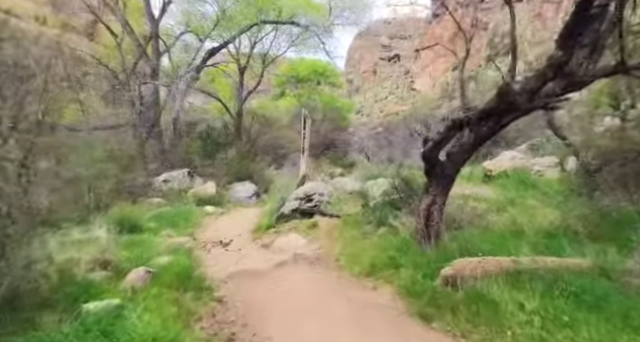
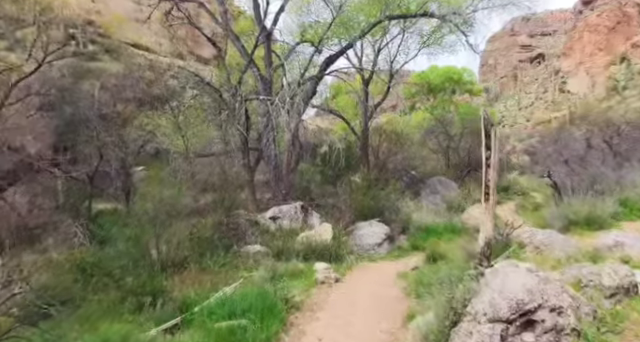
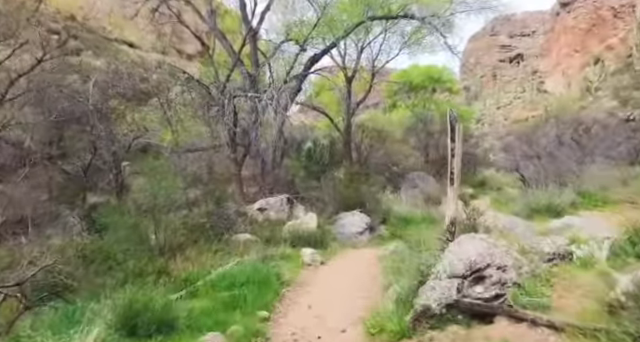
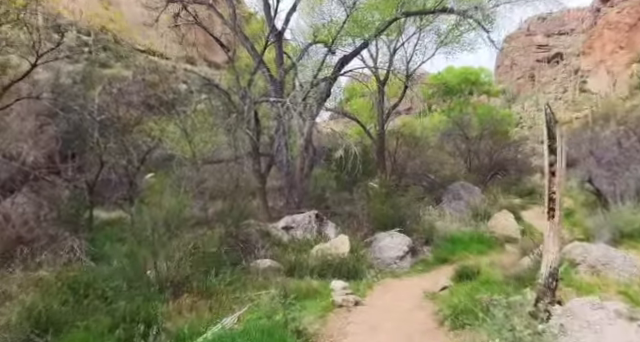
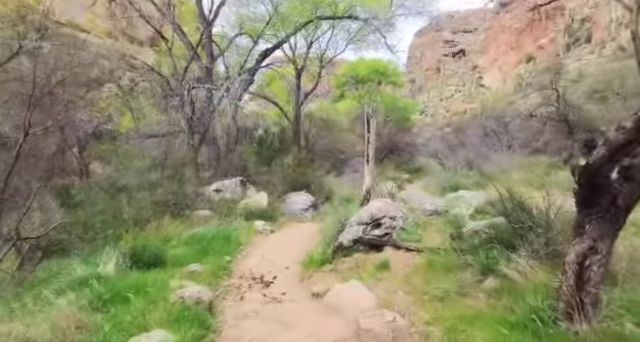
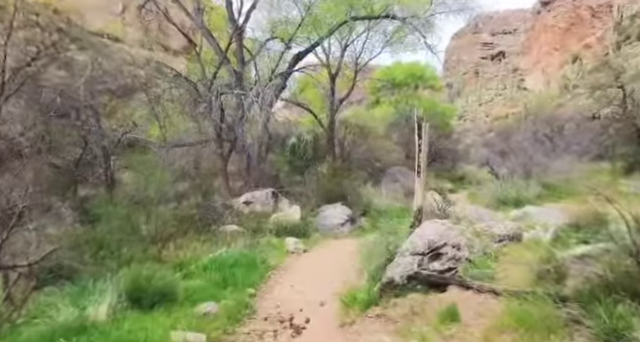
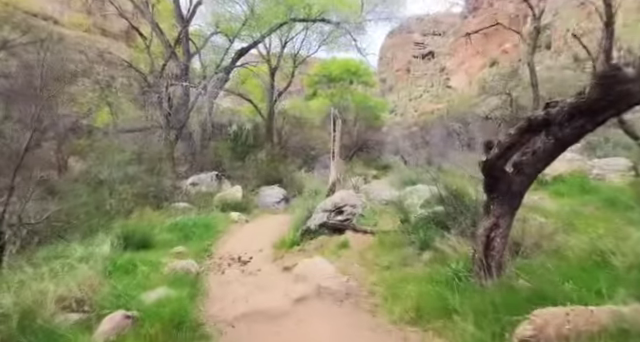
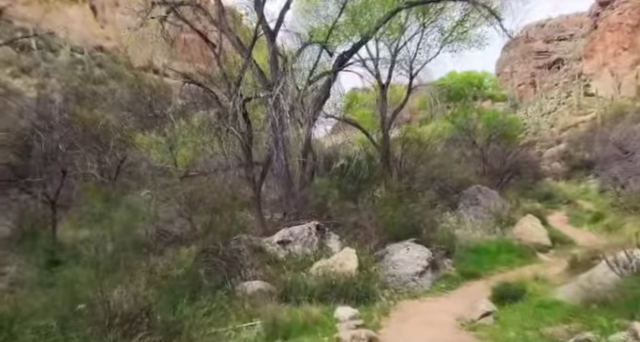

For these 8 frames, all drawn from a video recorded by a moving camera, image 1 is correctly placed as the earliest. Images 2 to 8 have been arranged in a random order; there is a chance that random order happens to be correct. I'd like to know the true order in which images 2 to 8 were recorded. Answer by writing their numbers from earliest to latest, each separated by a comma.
7, 5, 6, 3, 2, 4, 8
